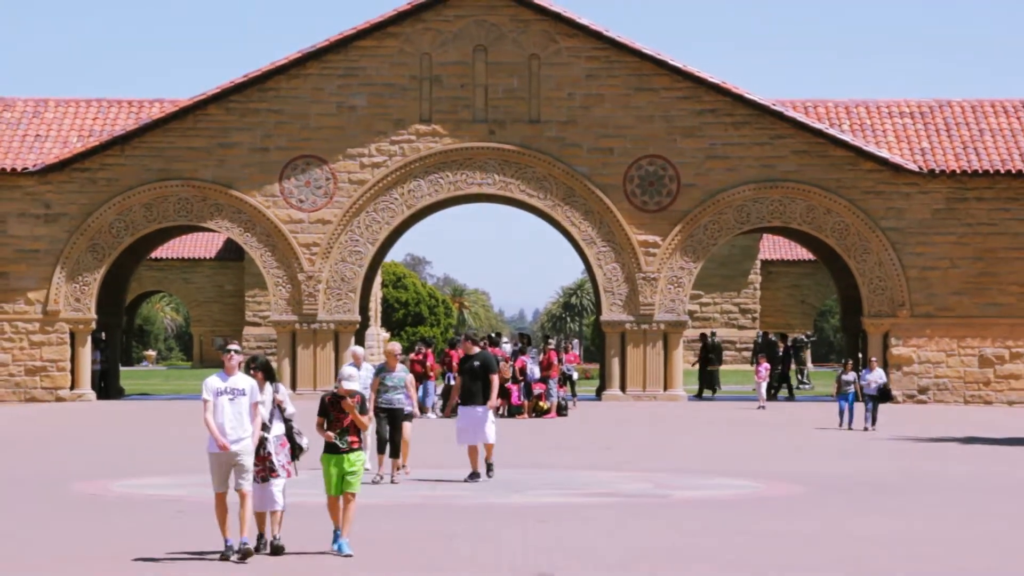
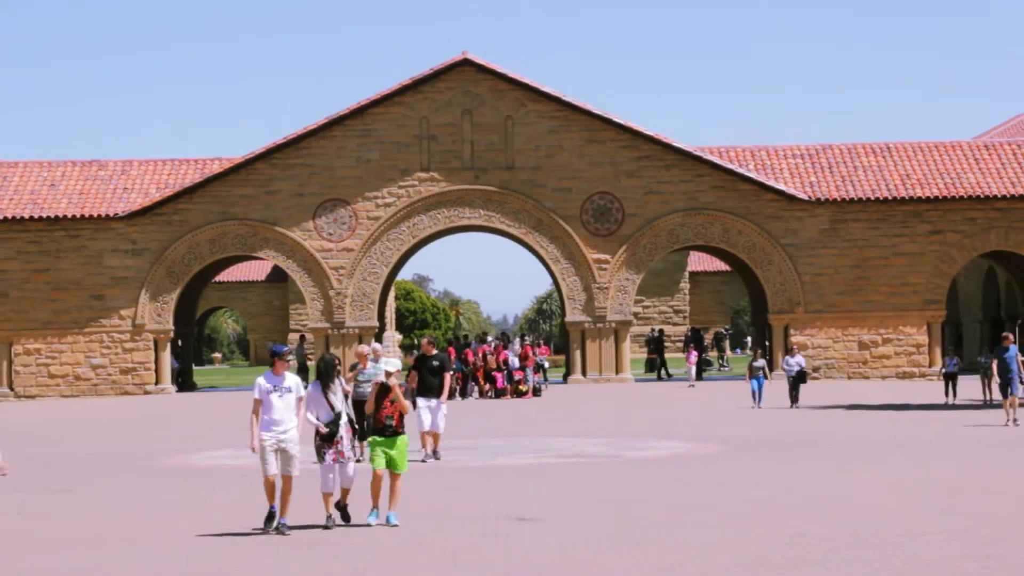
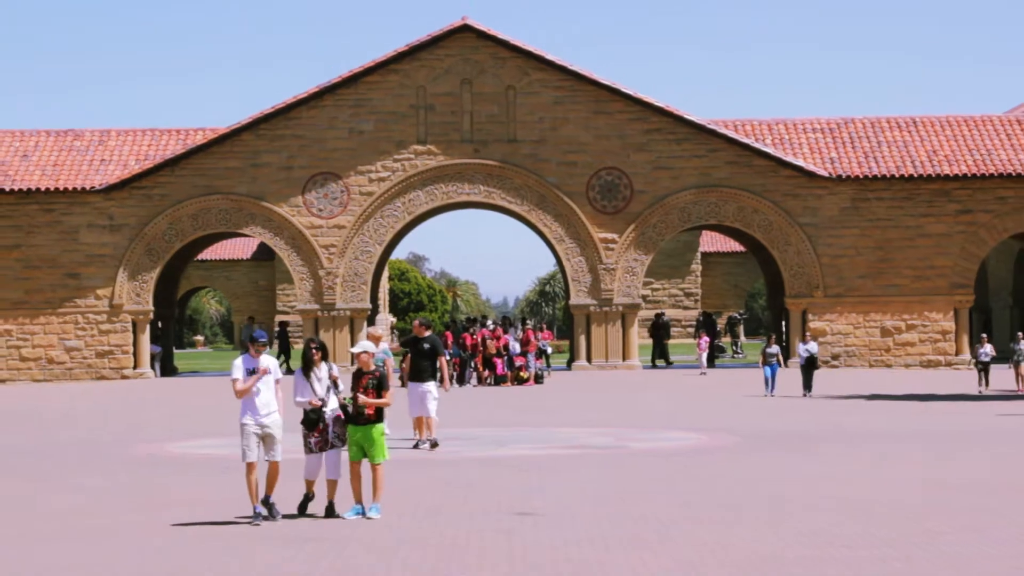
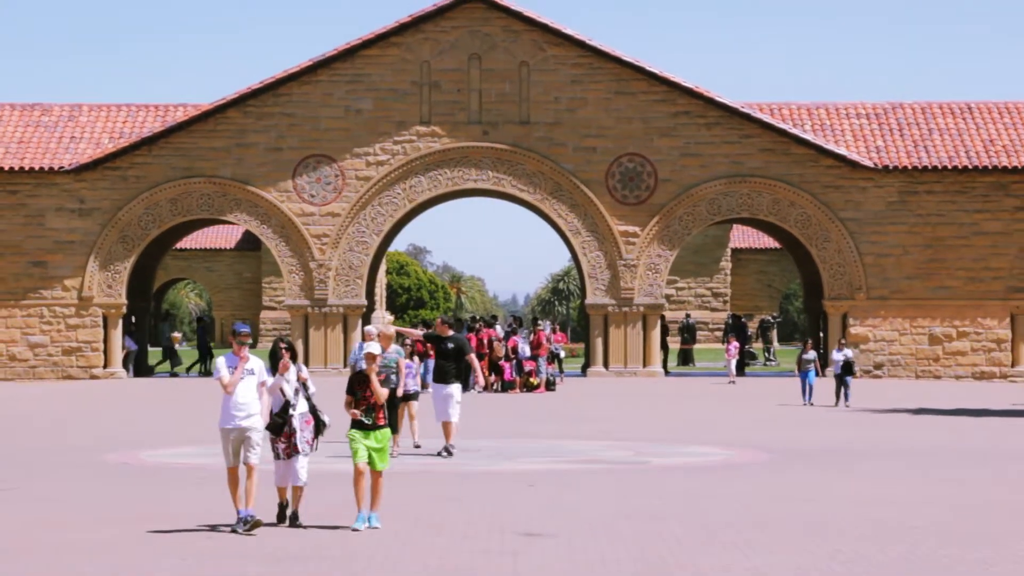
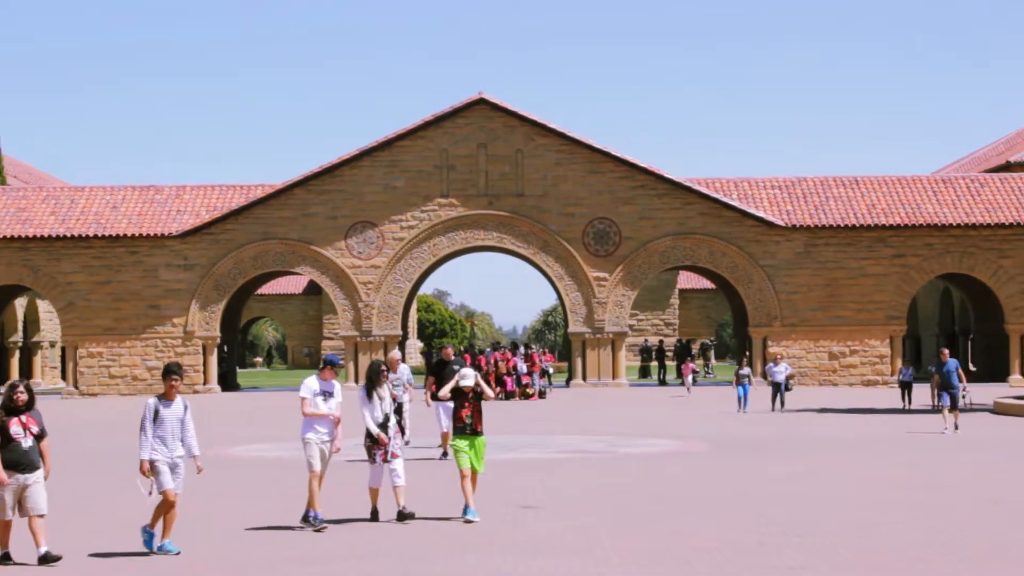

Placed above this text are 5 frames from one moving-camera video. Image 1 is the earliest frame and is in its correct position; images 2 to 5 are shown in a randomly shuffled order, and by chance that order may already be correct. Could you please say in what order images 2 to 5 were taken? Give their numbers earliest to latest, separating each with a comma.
4, 3, 2, 5
